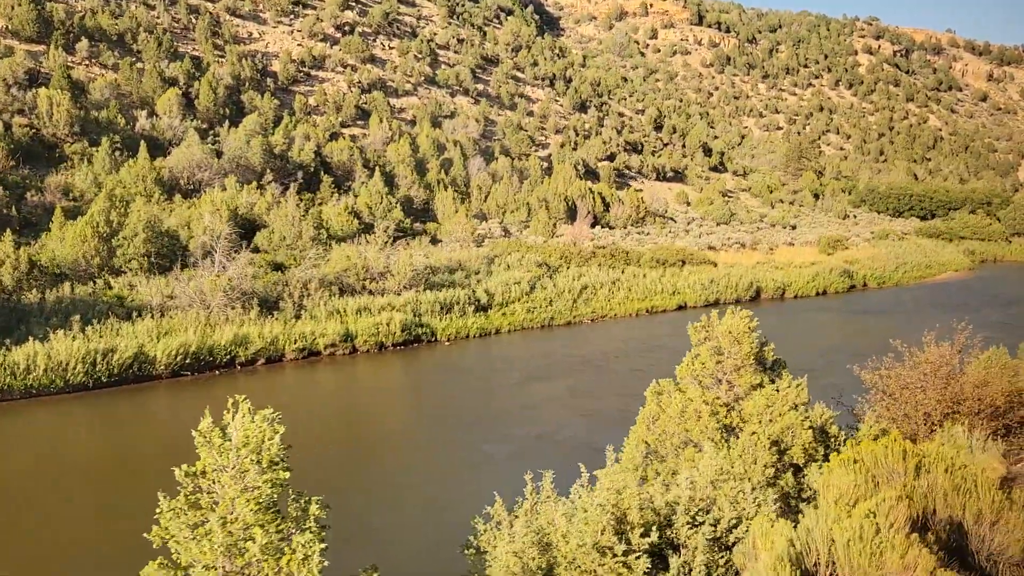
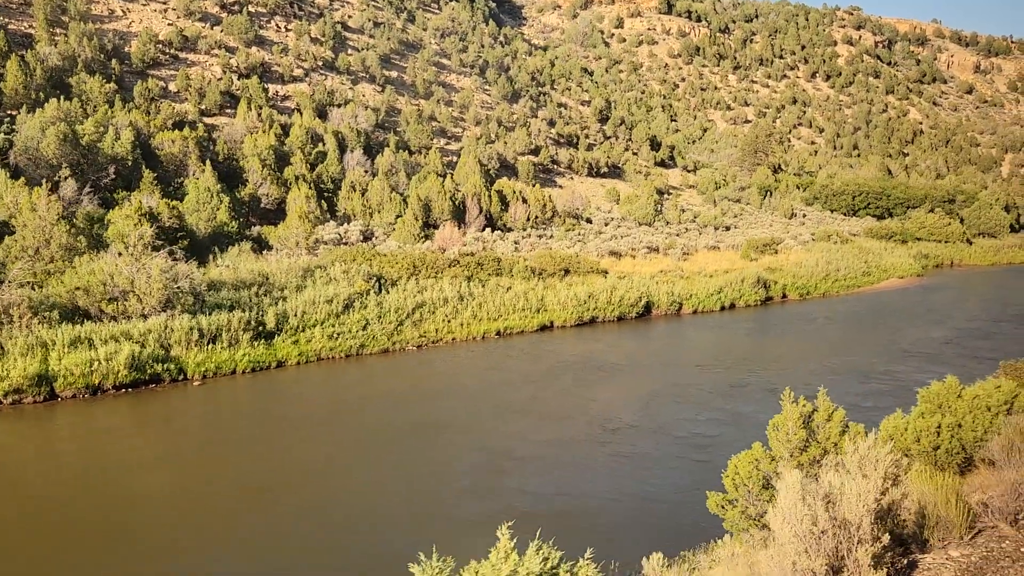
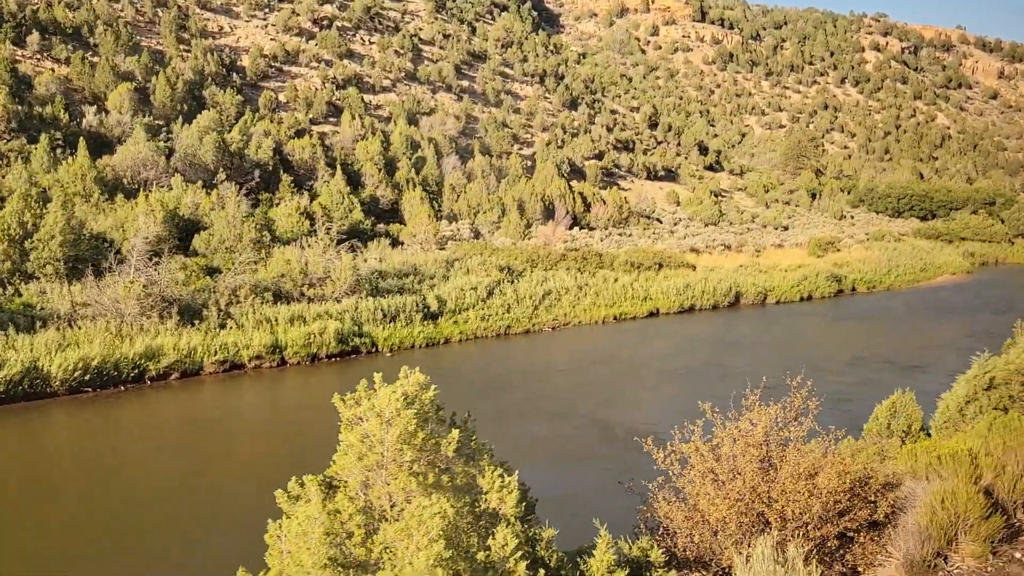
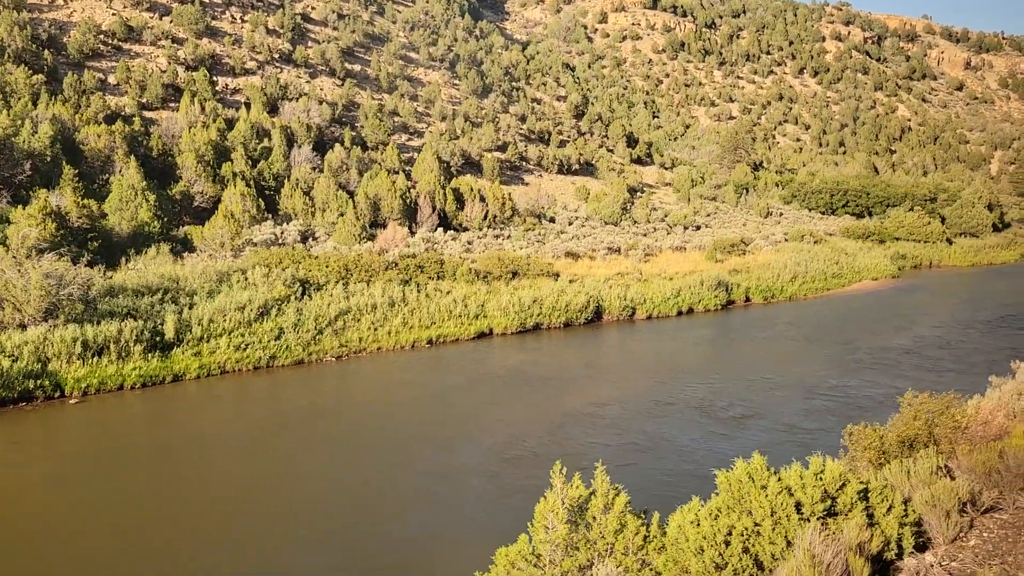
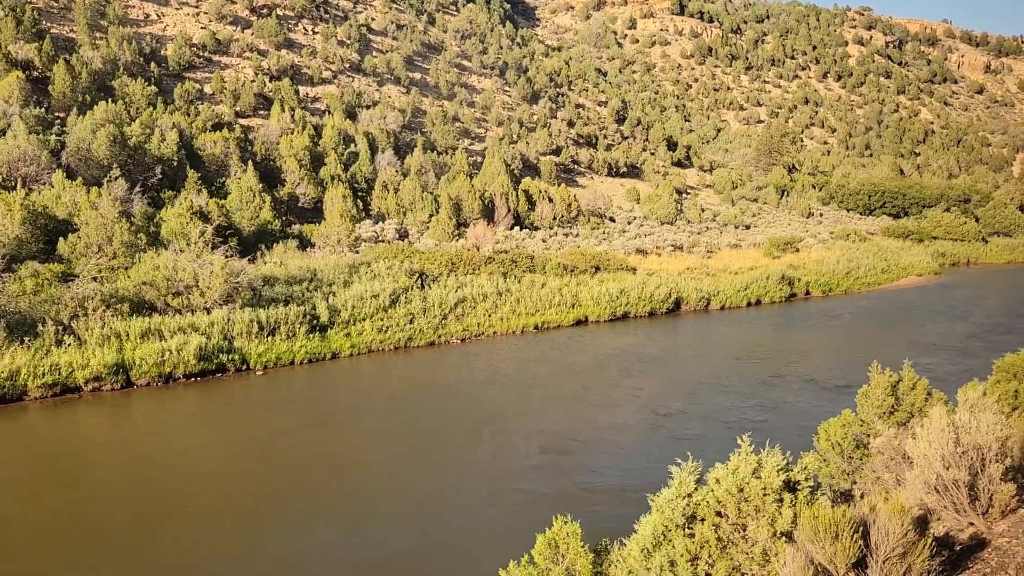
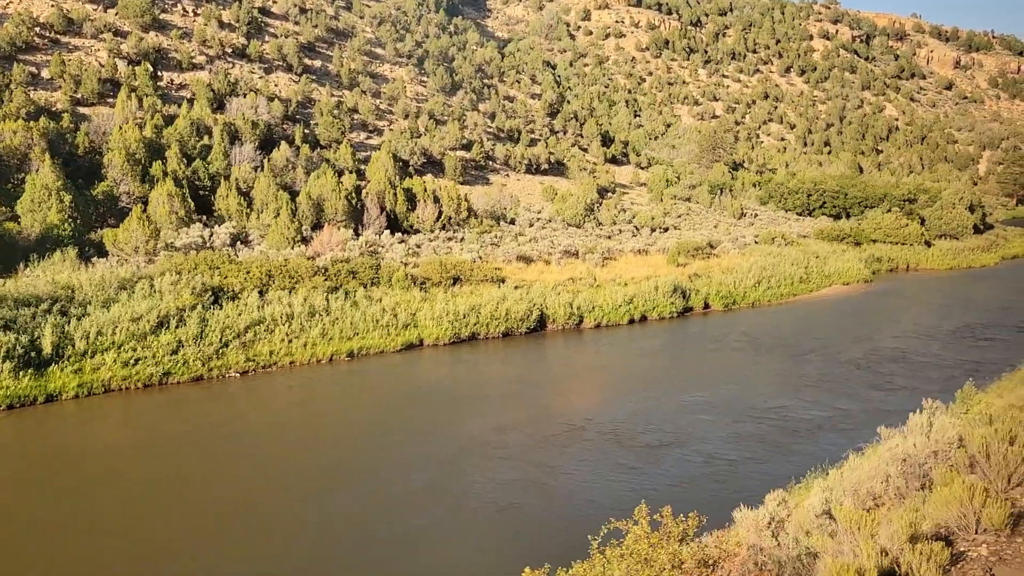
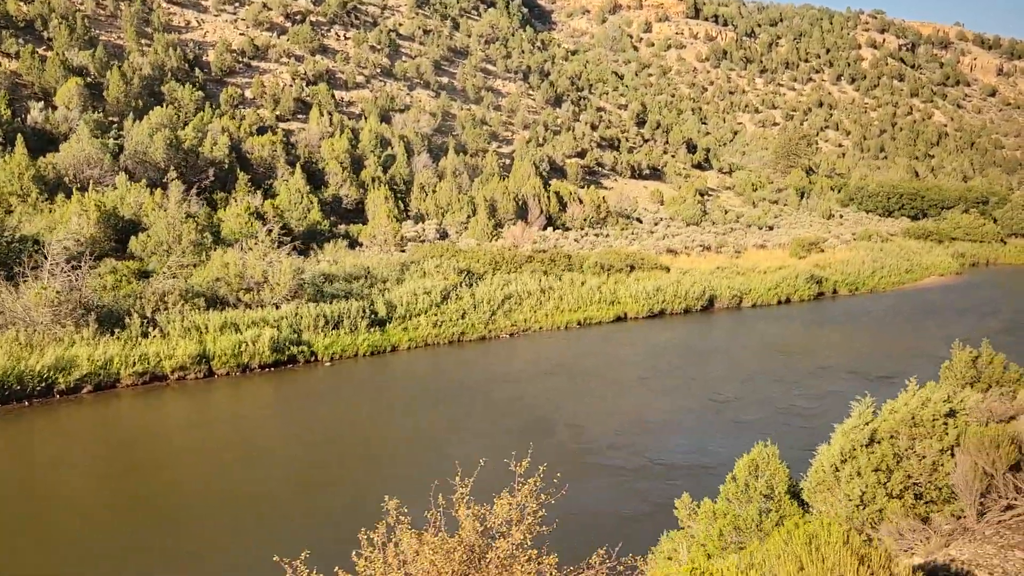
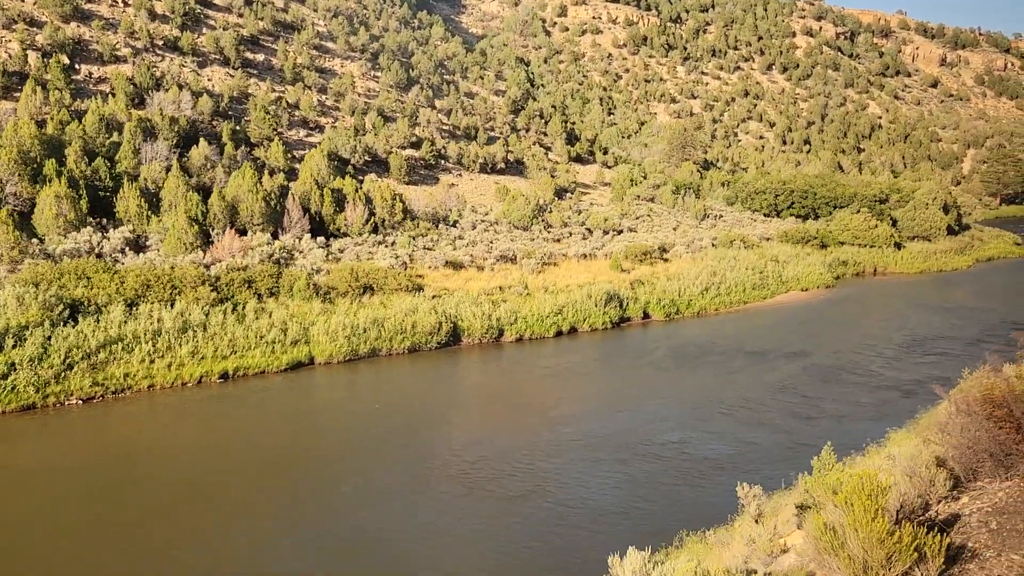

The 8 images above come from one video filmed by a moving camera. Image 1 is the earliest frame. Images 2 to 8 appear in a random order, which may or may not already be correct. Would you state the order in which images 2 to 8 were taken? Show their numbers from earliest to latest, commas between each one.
3, 7, 5, 2, 4, 6, 8
